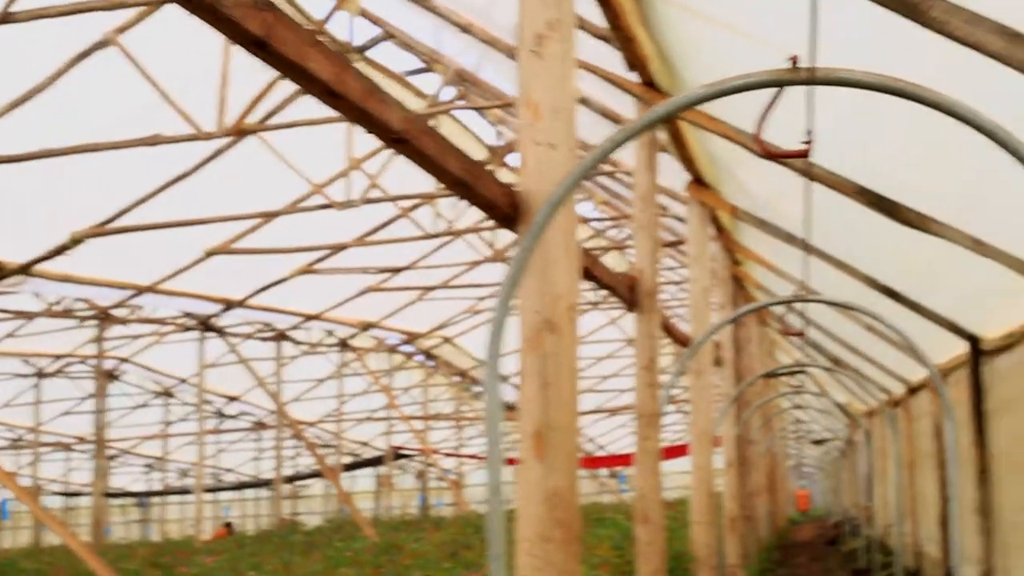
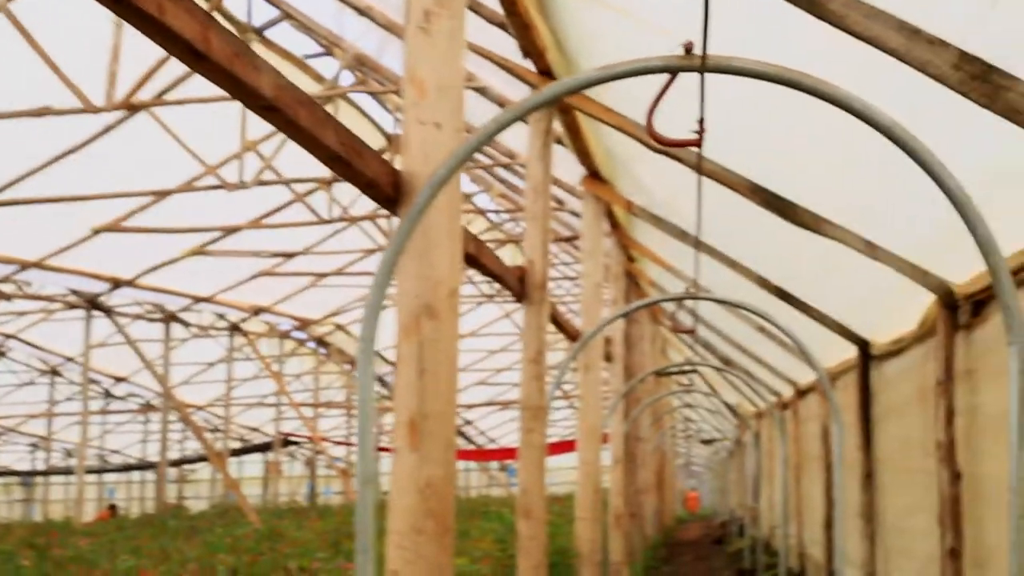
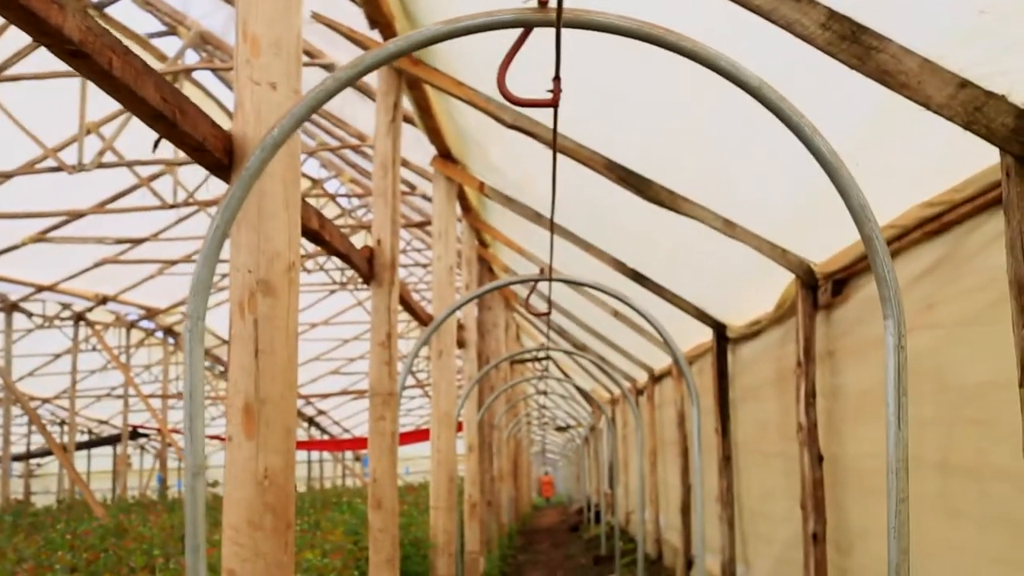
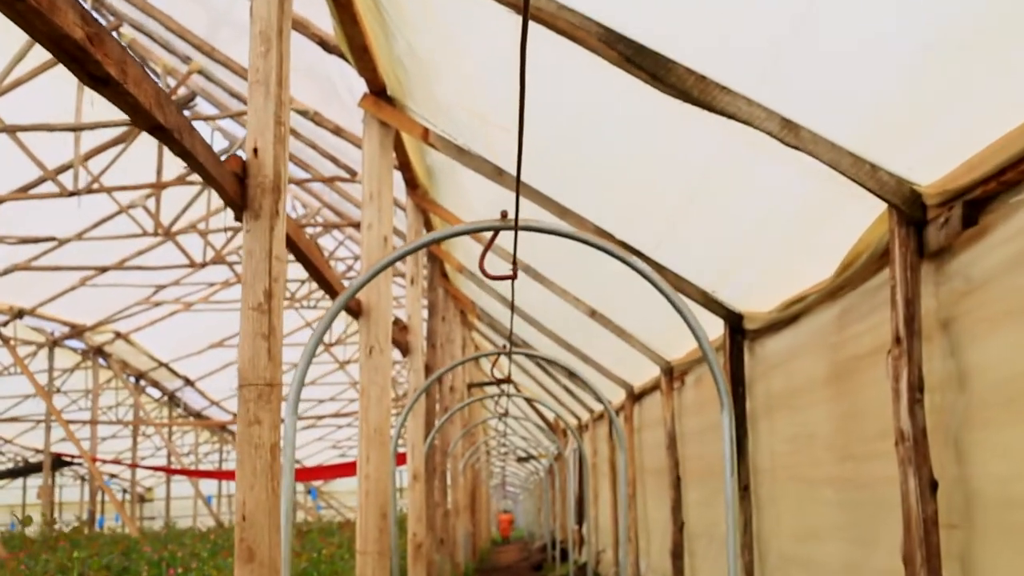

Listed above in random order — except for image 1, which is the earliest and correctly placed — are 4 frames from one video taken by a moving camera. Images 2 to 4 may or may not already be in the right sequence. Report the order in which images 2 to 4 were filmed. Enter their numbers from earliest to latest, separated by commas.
2, 3, 4
